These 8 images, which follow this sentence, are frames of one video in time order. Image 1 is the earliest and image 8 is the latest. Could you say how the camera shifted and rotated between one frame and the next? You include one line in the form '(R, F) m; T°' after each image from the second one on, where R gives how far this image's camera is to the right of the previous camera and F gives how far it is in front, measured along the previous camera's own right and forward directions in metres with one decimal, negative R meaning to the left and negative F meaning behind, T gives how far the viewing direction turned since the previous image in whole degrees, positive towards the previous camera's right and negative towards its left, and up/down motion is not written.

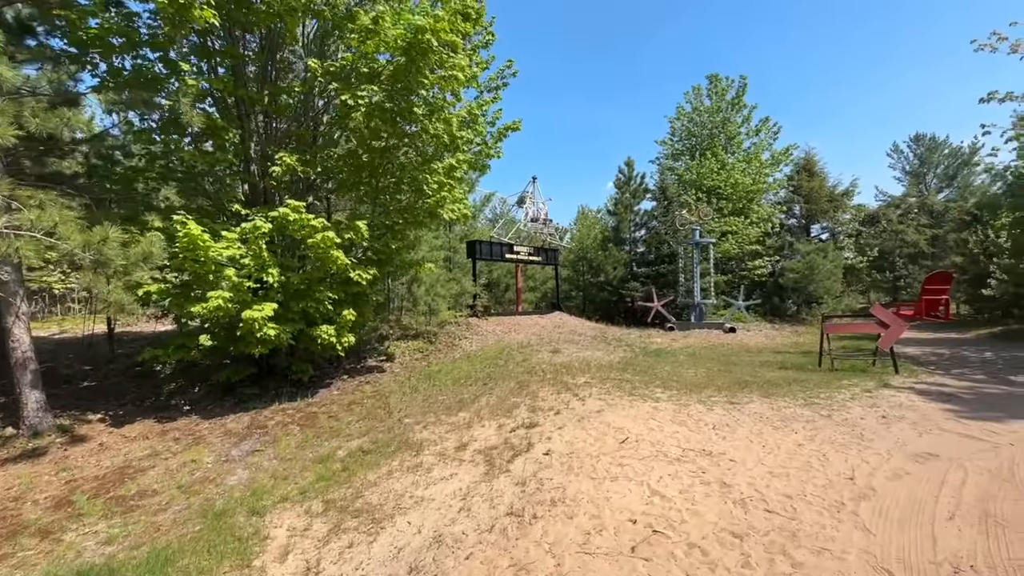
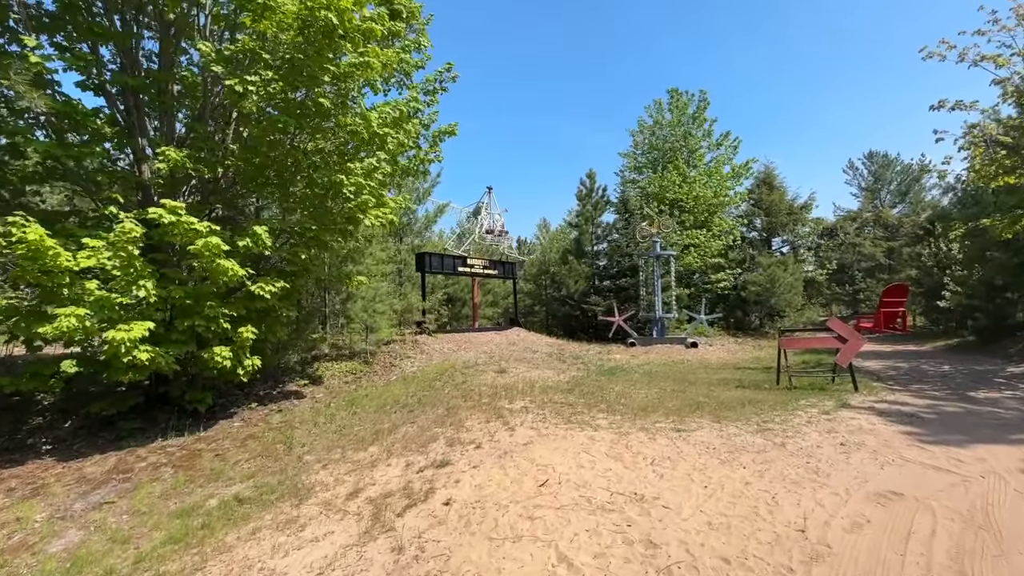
(+0.9, +1.0) m; +3°
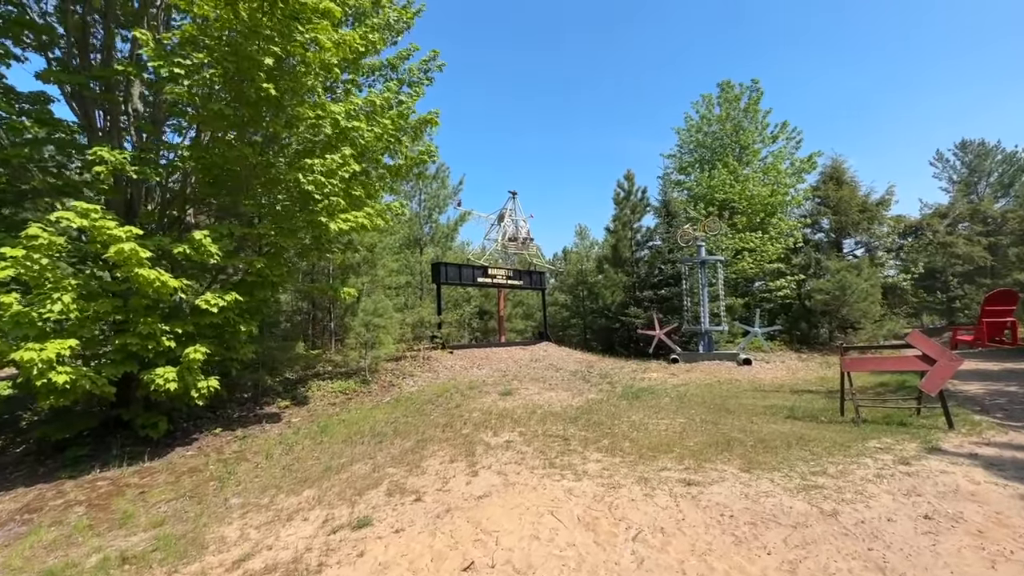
(+1.2, +1.5) m; -7°
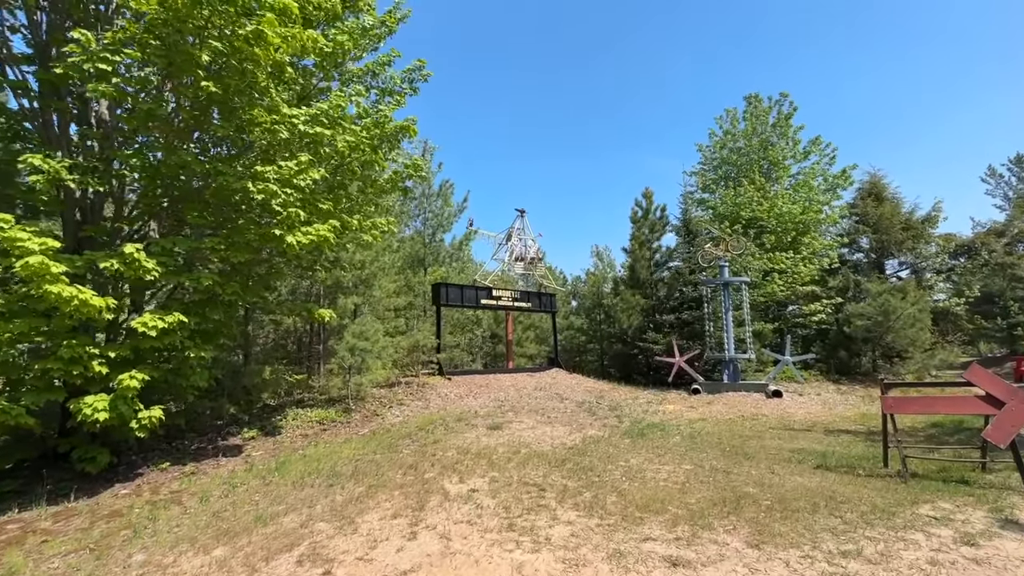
(+0.9, +1.0) m; -4°
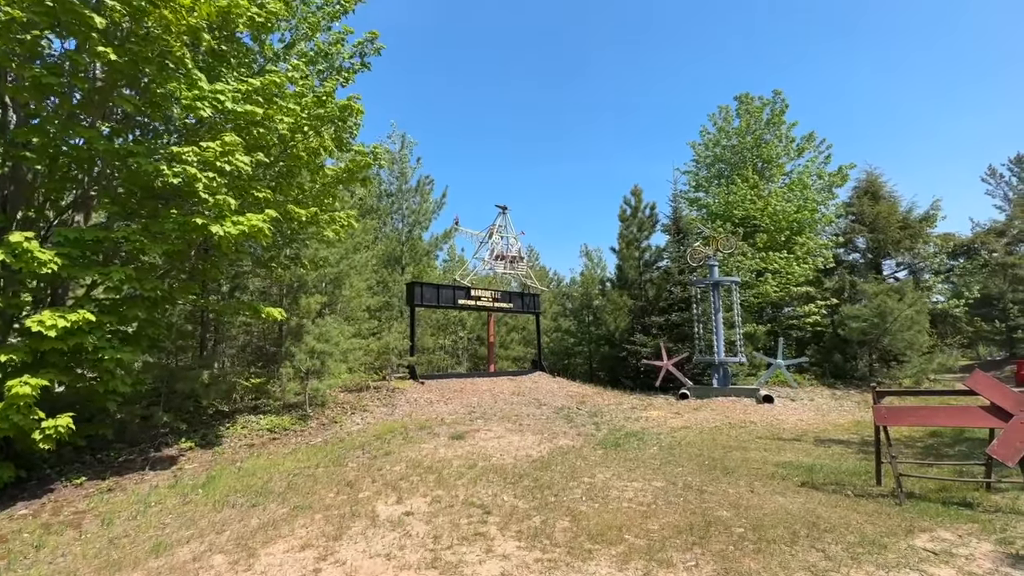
(+0.7, +0.8) m; 0°
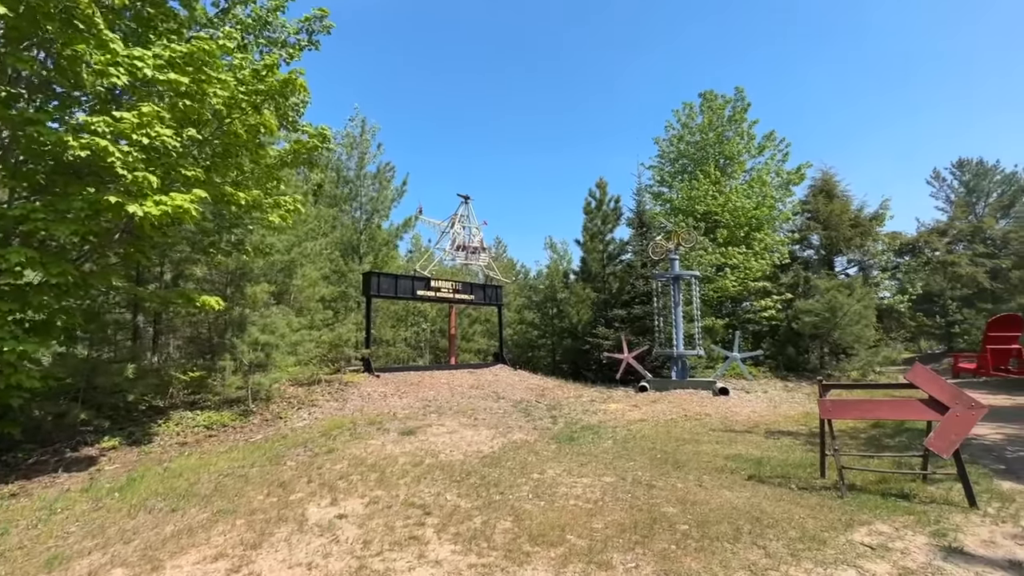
(+0.3, +0.3) m; +4°
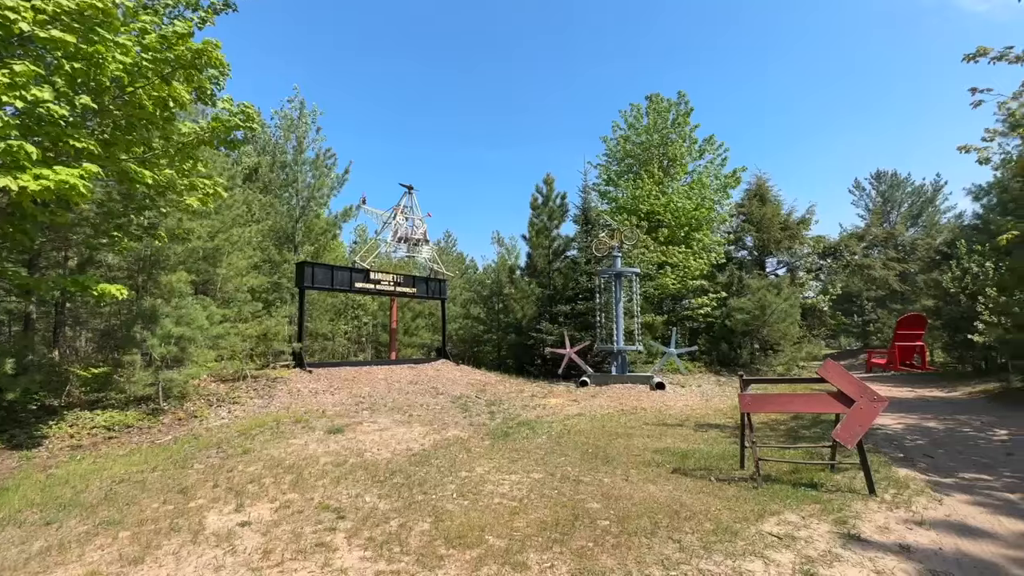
(+0.3, +0.2) m; +6°
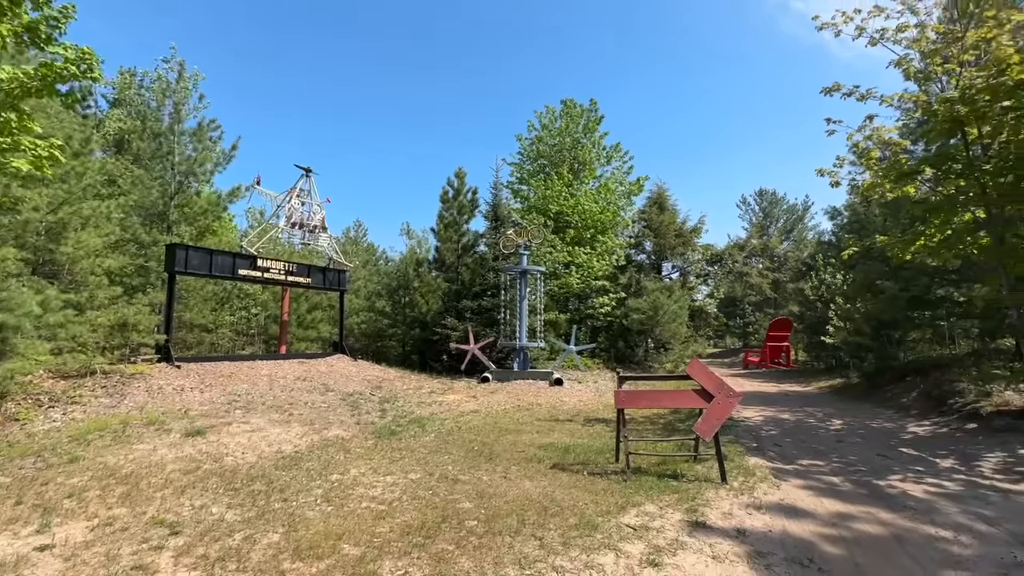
(+0.4, +0.1) m; +10°
